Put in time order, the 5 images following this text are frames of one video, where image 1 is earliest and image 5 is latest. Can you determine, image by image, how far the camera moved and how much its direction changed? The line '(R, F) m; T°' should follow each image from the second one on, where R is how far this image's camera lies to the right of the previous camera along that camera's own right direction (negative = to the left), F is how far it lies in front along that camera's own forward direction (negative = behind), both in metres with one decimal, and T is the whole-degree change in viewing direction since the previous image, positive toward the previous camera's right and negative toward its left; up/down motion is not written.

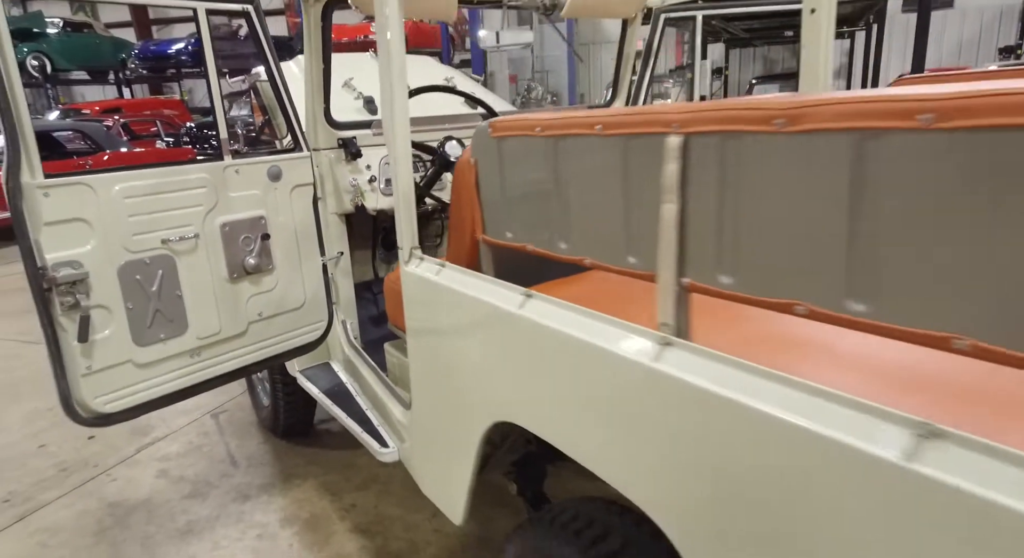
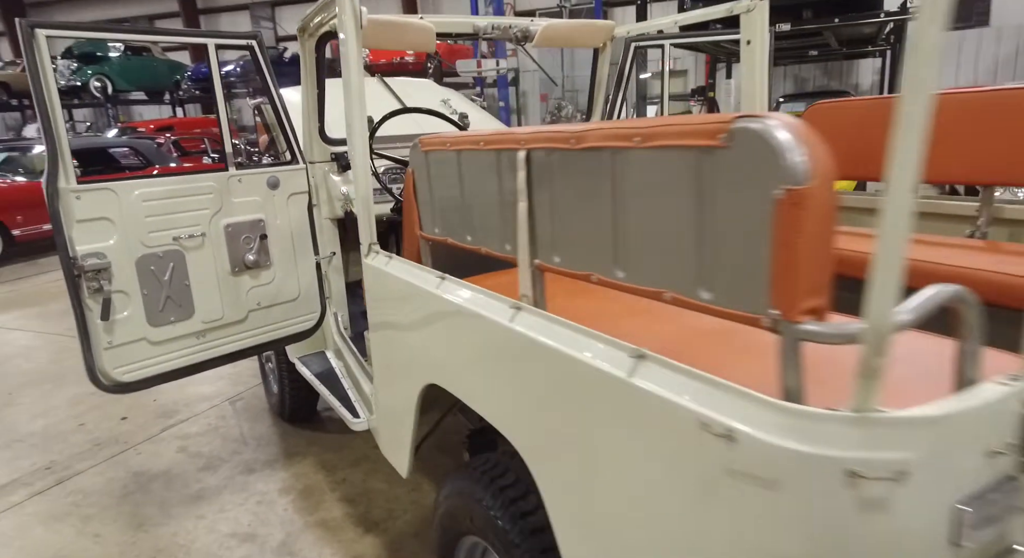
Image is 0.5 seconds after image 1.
(+0.3, -0.3) m; -4°
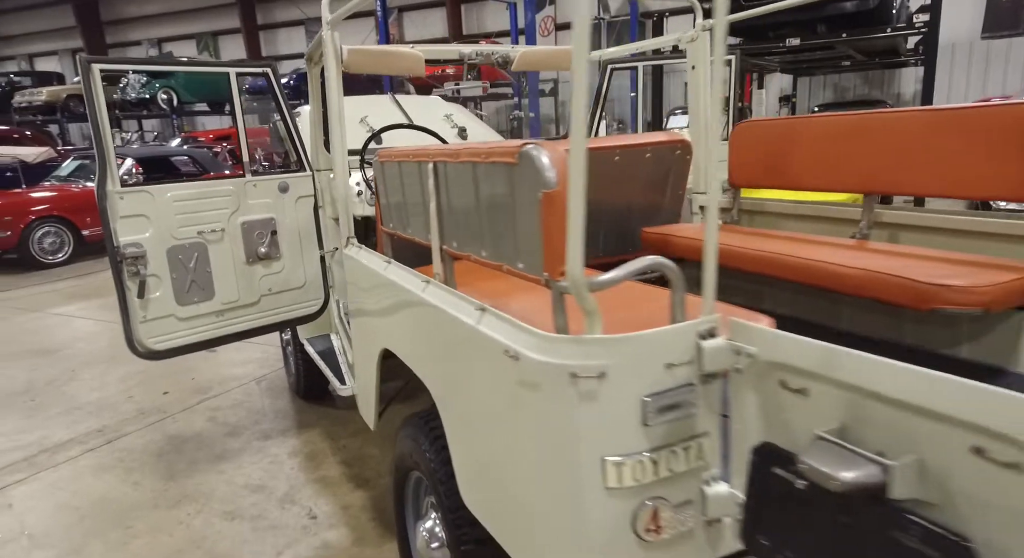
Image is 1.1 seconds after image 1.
(+0.3, -0.4) m; -4°
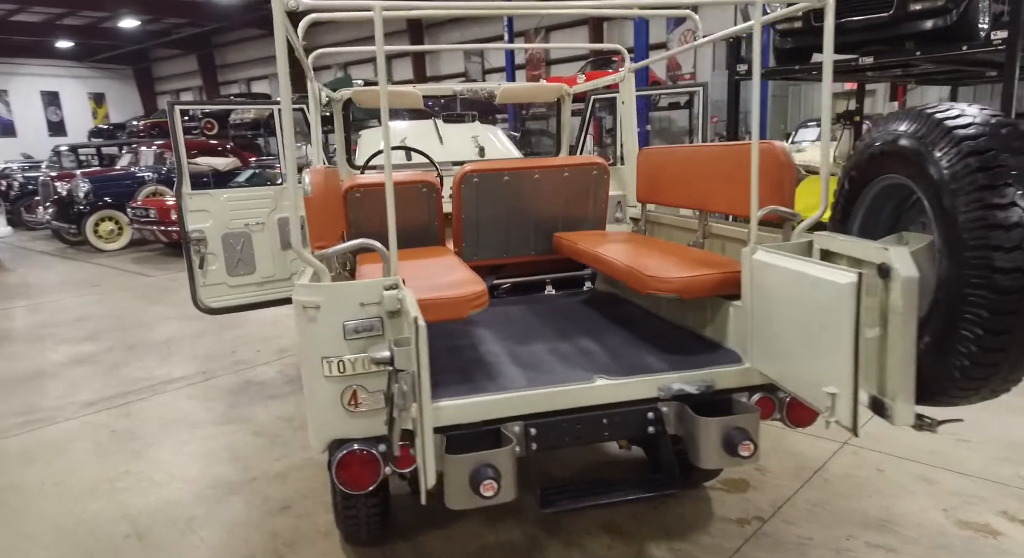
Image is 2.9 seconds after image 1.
(+1.1, -0.6) m; -14°
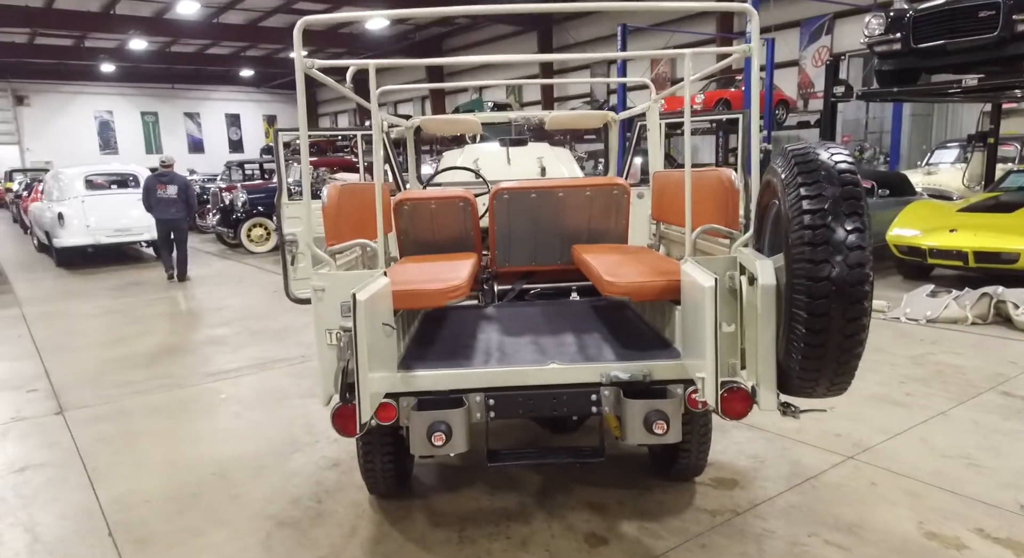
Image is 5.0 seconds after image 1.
(+0.6, -0.4) m; -11°
